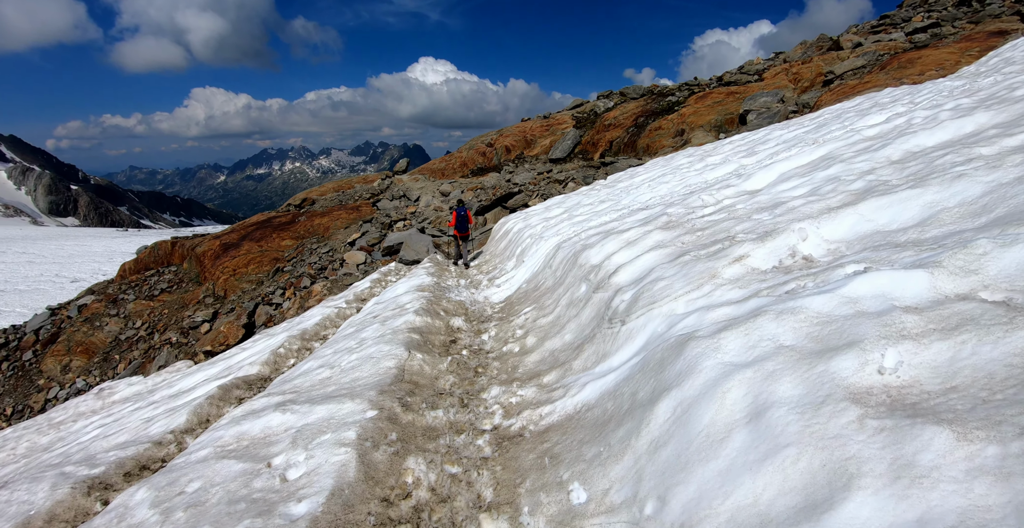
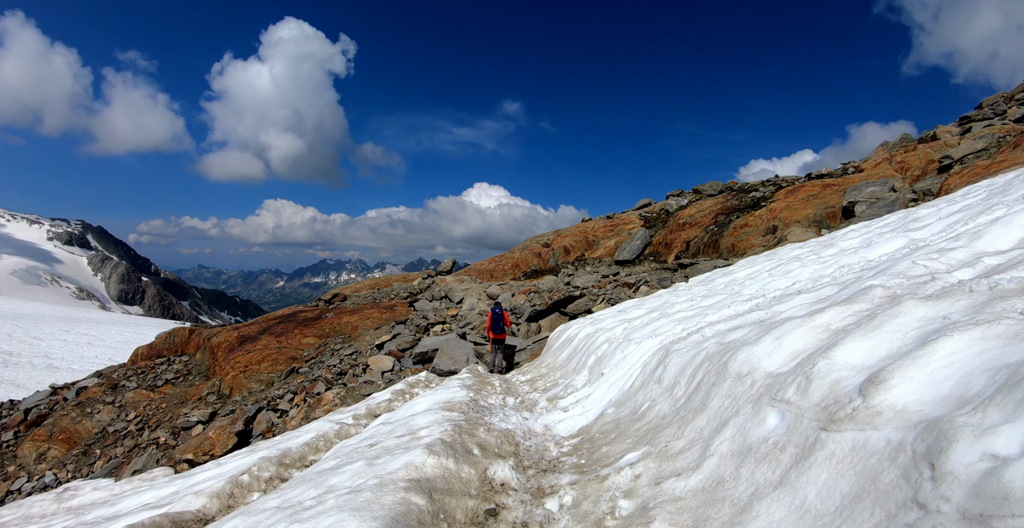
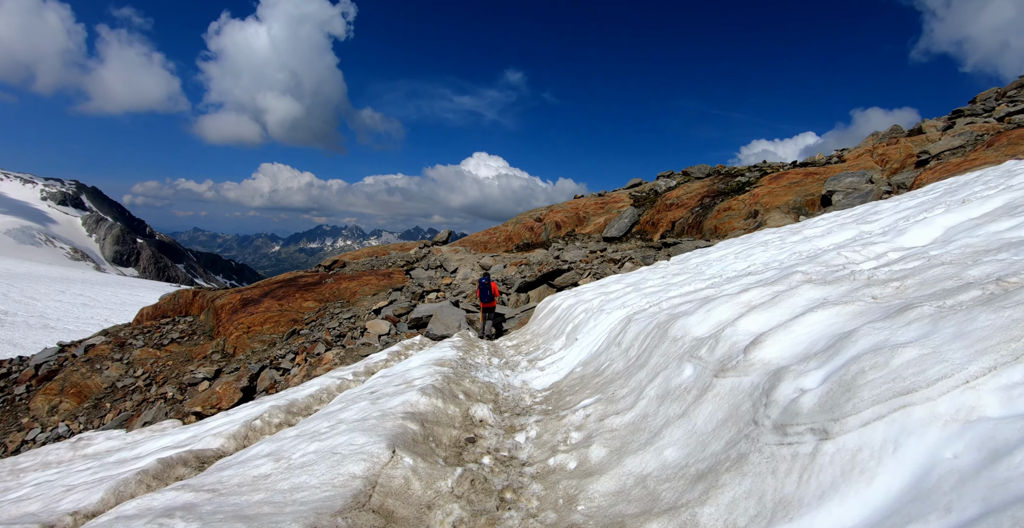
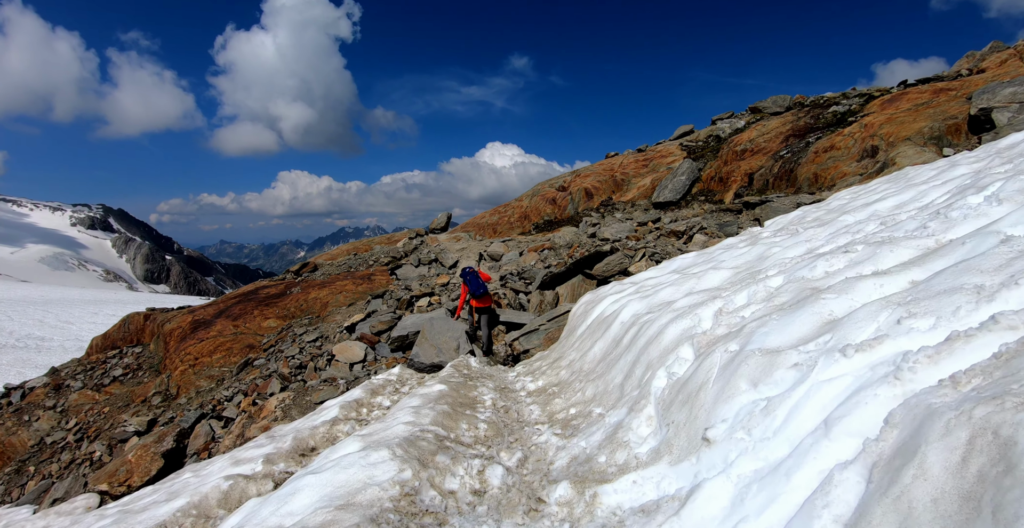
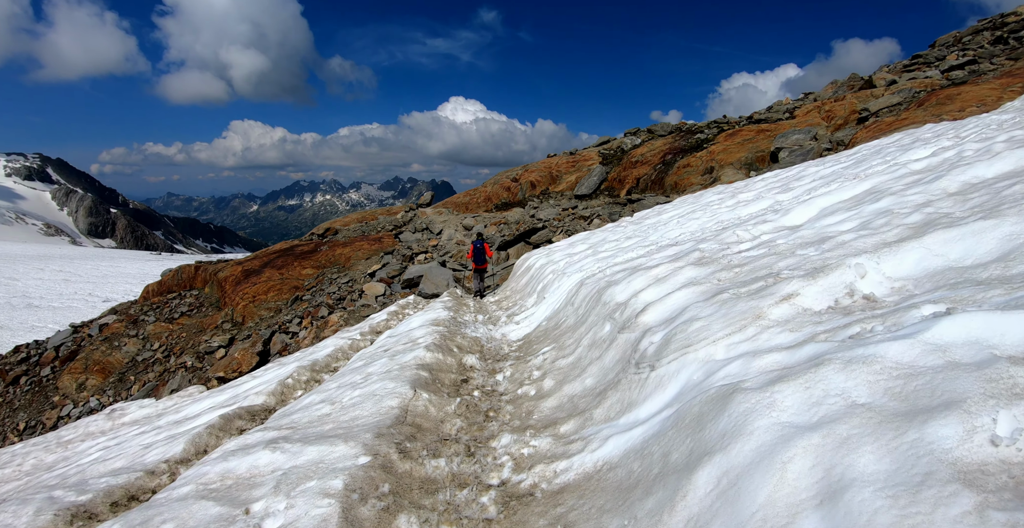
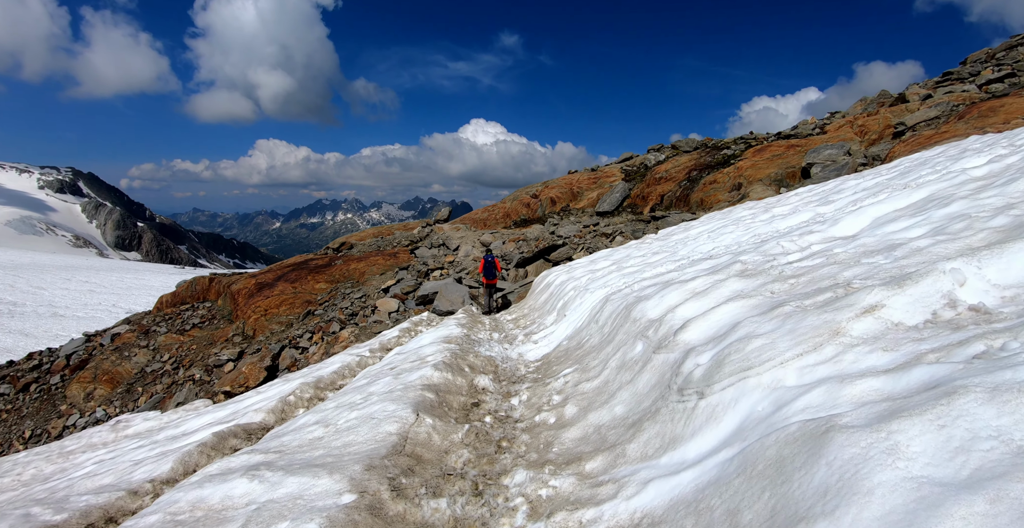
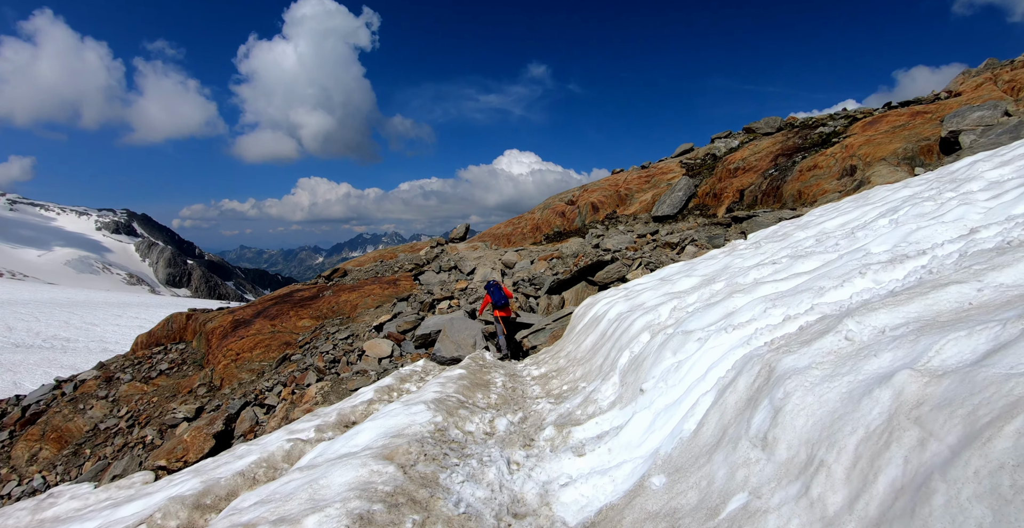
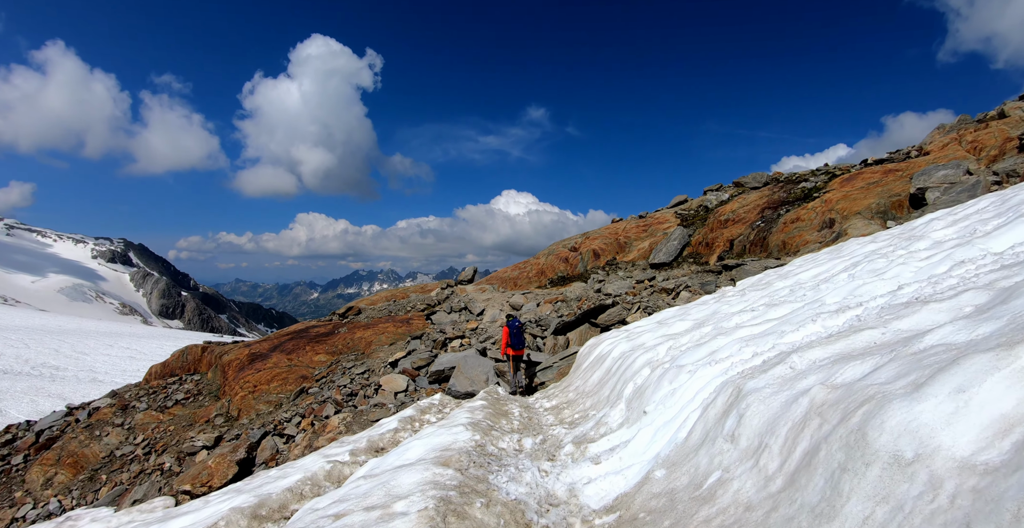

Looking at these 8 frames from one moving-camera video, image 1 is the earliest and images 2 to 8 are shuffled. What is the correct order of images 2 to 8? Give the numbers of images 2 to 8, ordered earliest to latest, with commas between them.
5, 6, 3, 2, 8, 7, 4
